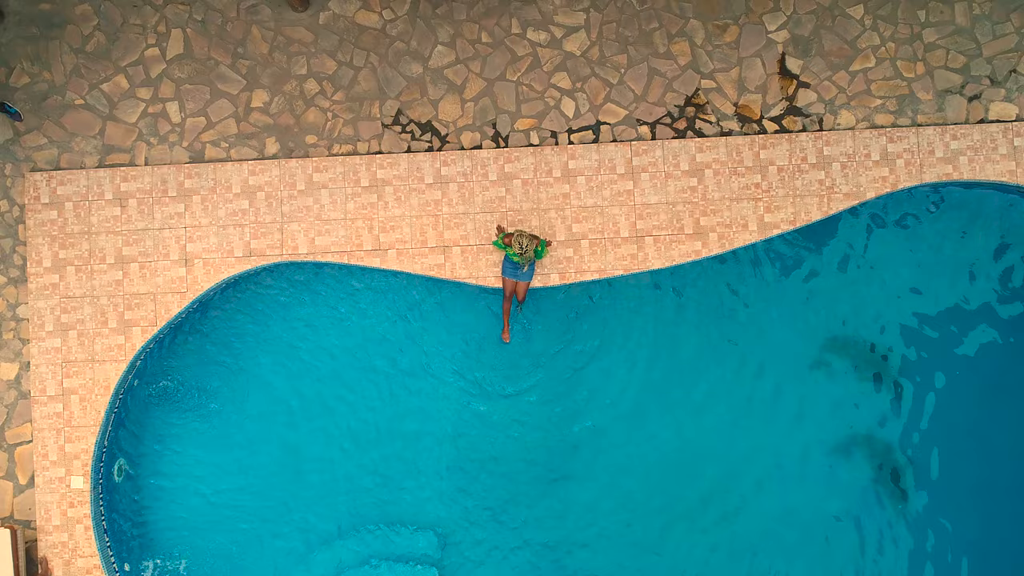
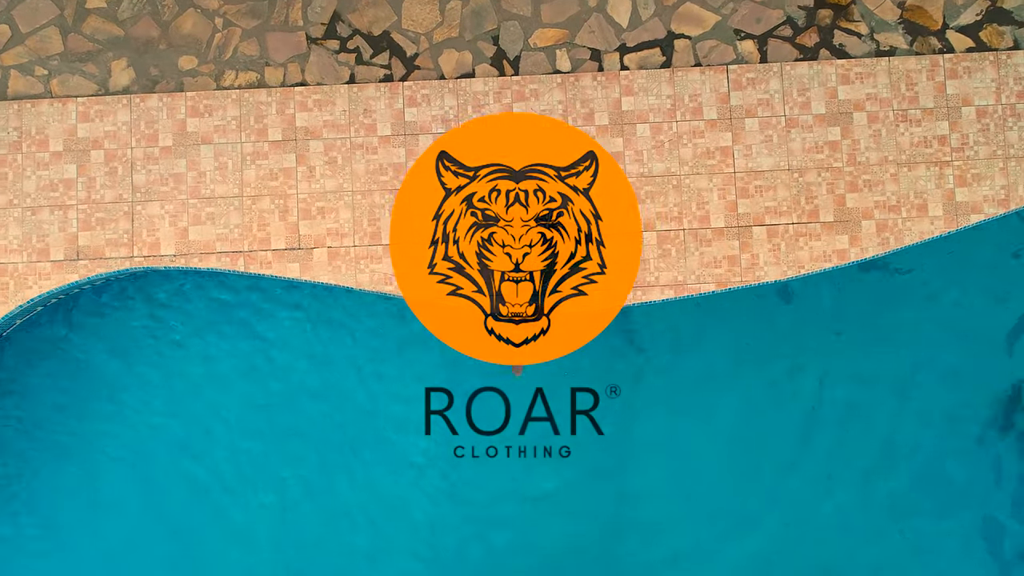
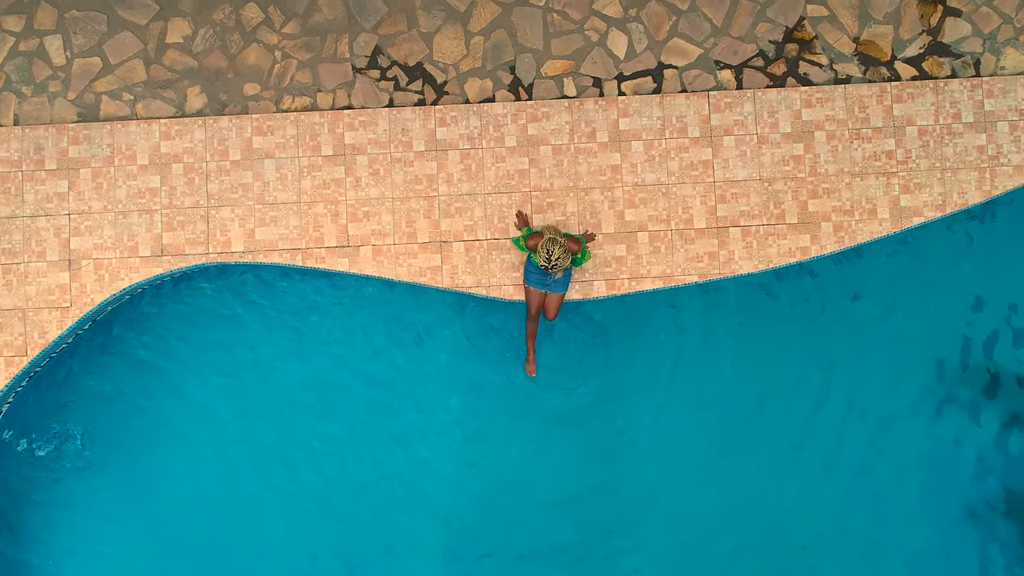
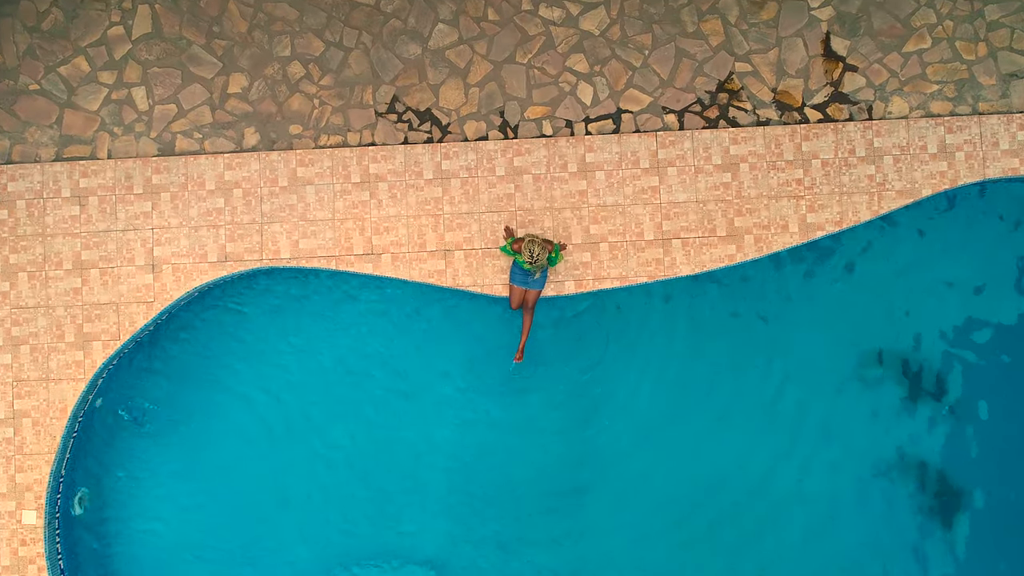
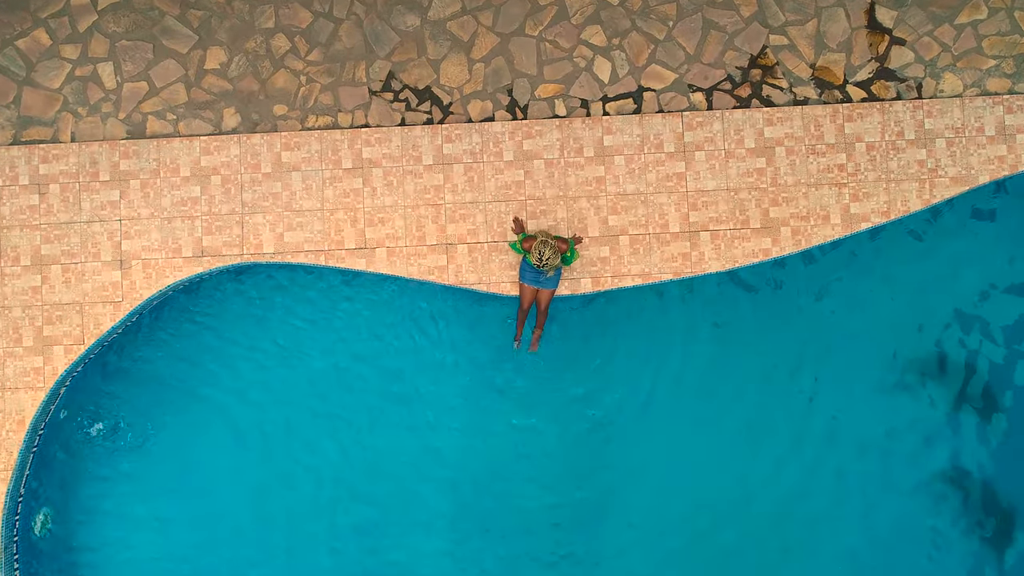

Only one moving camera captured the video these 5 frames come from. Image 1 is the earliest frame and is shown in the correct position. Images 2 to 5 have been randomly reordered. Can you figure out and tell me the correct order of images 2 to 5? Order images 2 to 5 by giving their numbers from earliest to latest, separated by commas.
4, 5, 3, 2
